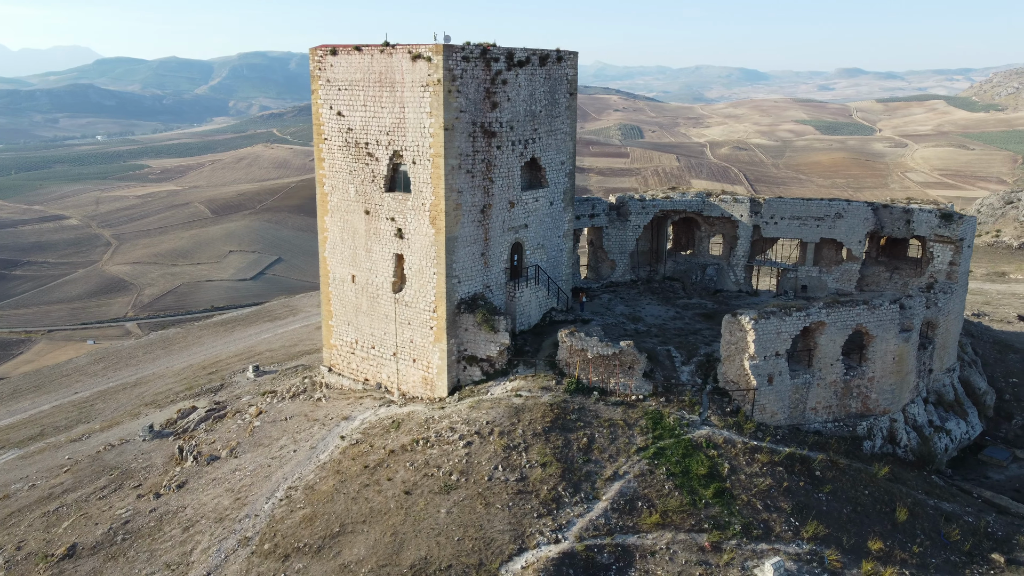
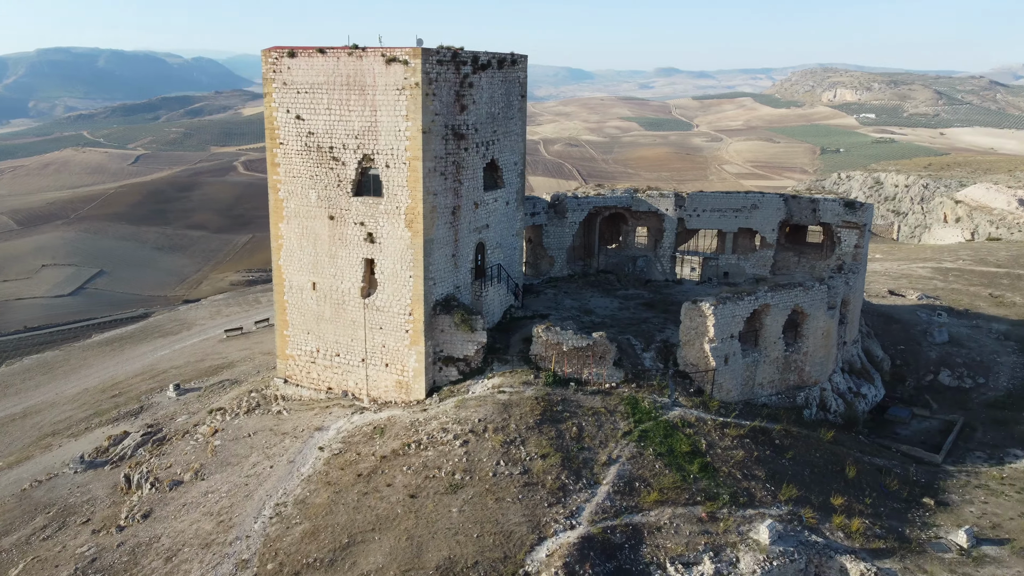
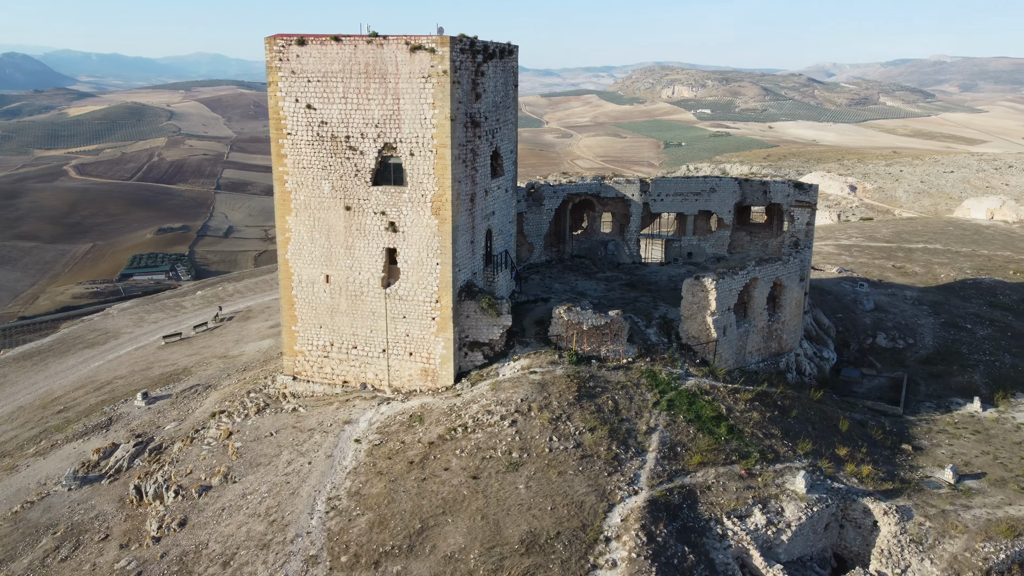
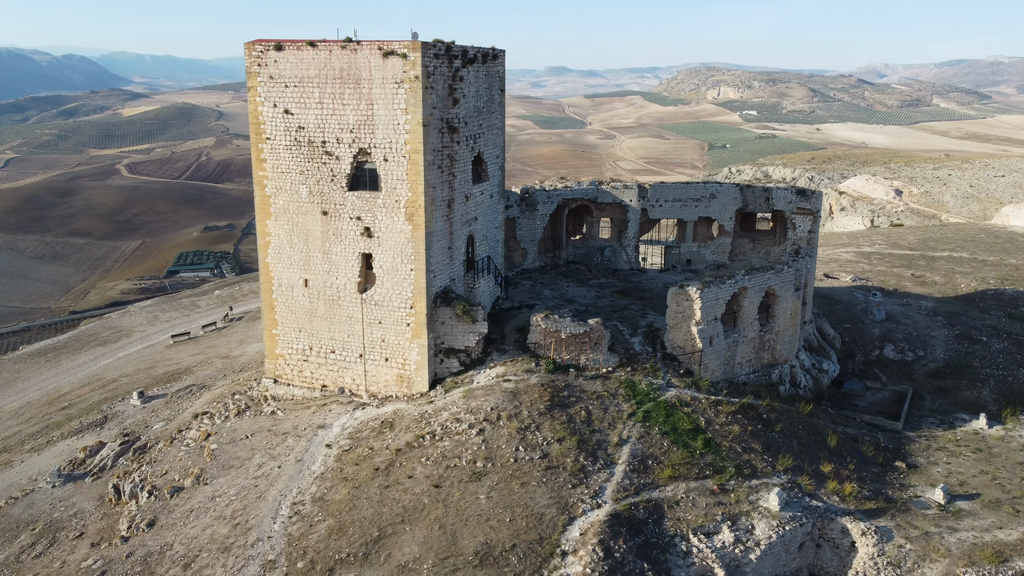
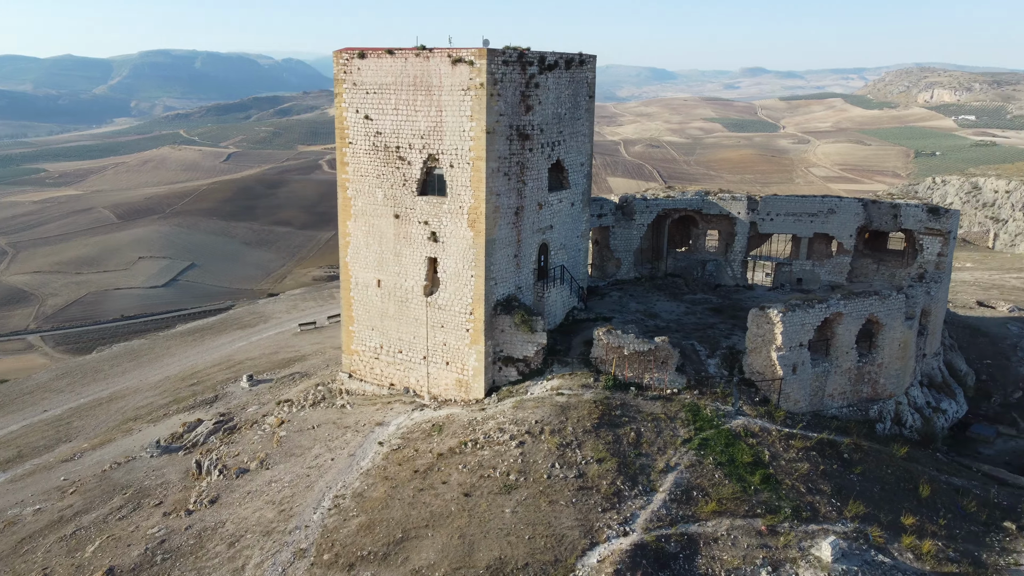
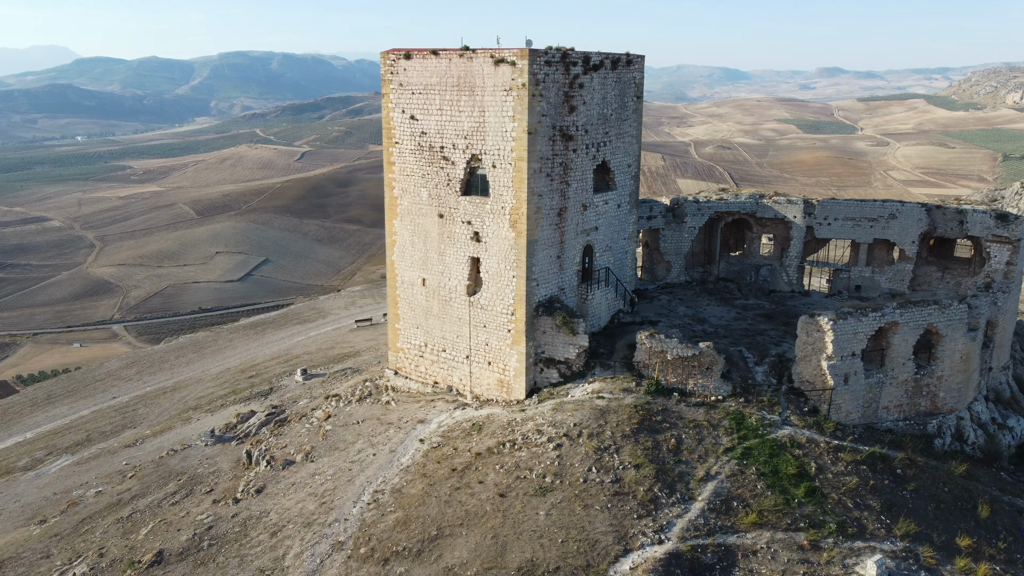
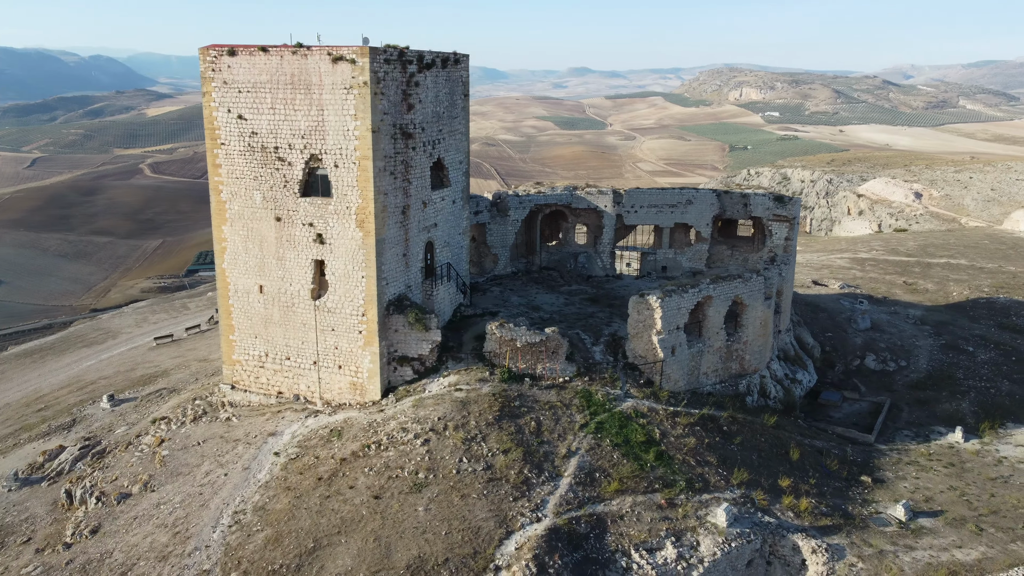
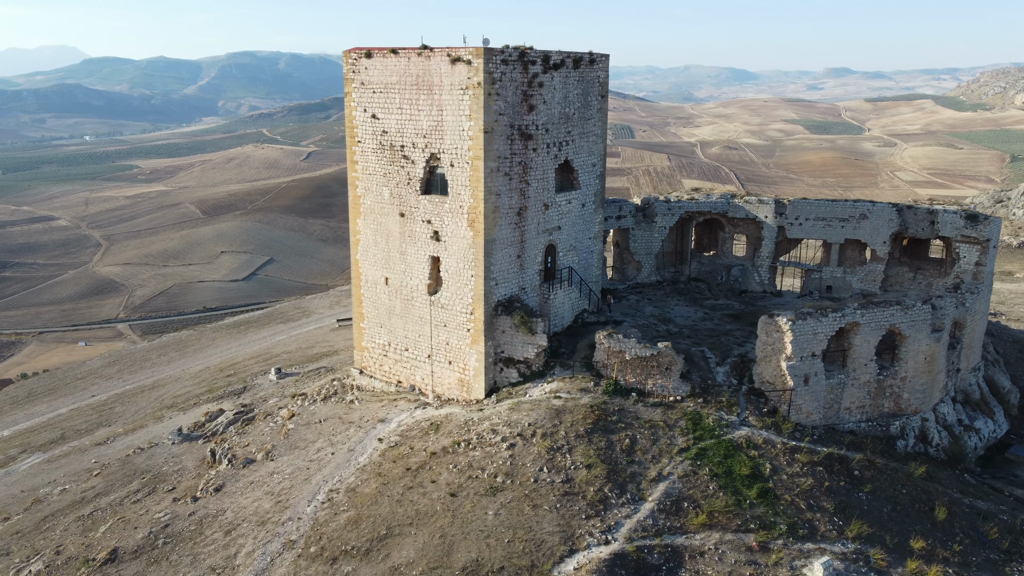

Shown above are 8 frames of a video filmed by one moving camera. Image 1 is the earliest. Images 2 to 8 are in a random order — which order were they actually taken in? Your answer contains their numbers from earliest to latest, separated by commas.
8, 6, 5, 2, 7, 4, 3
